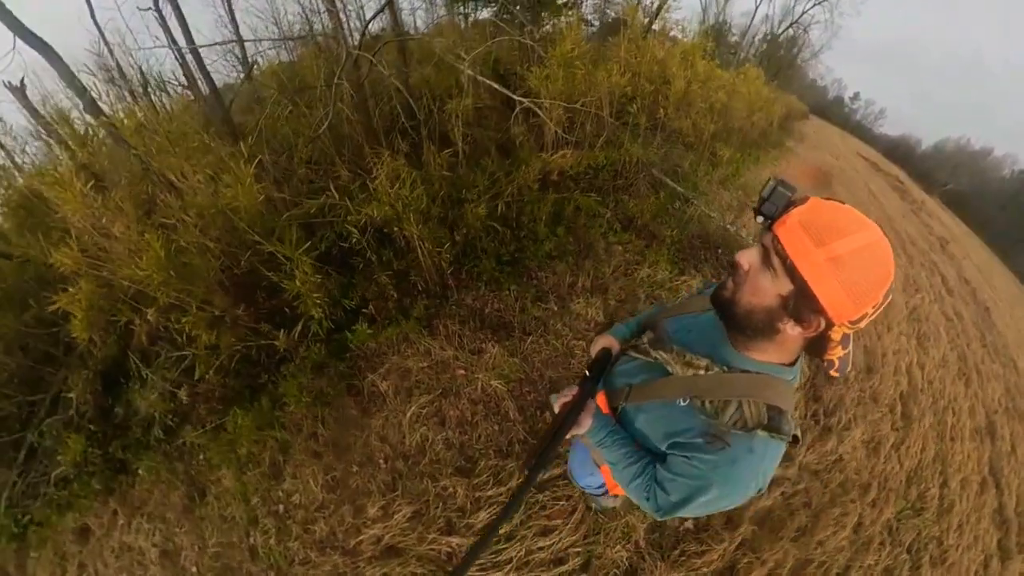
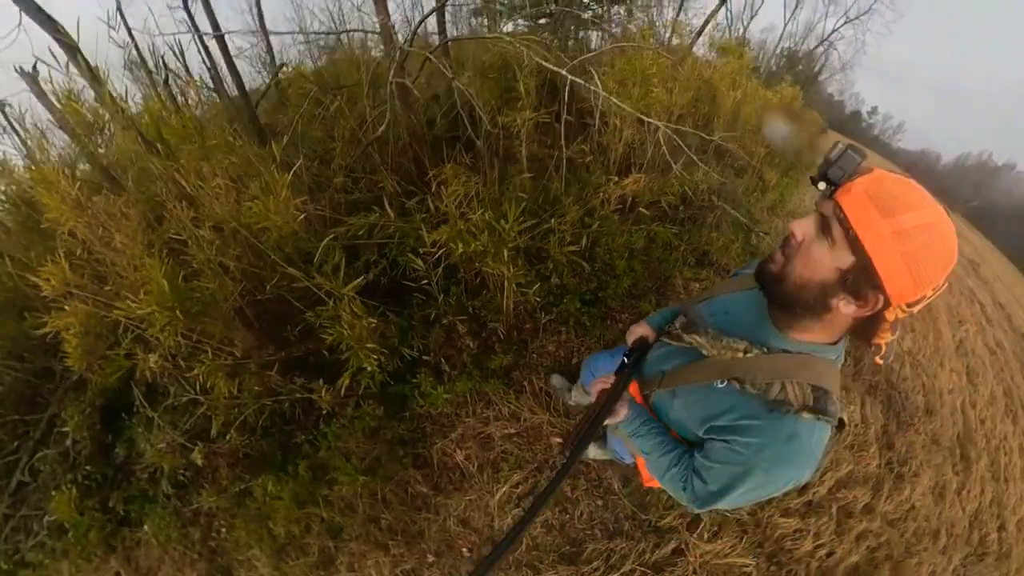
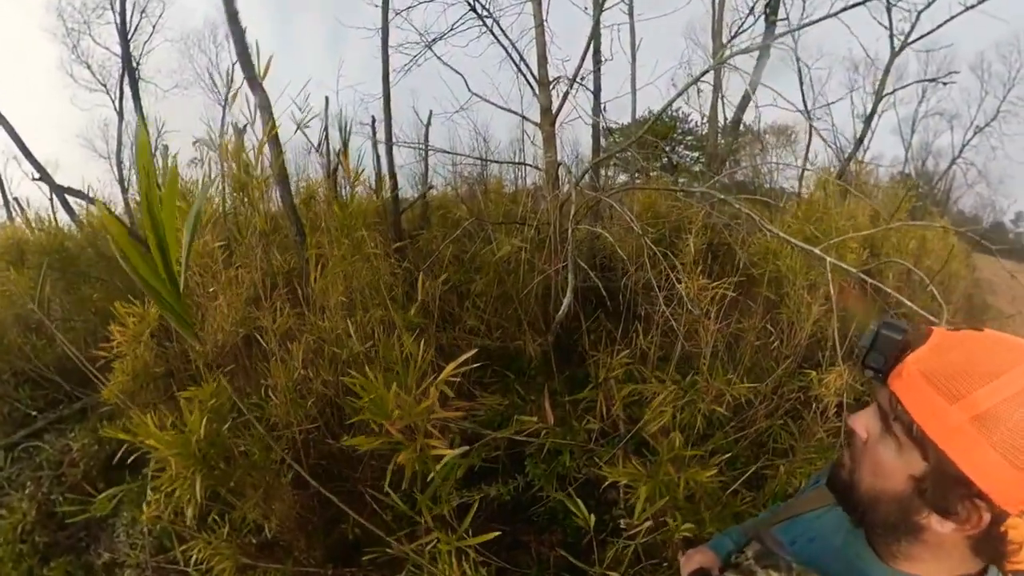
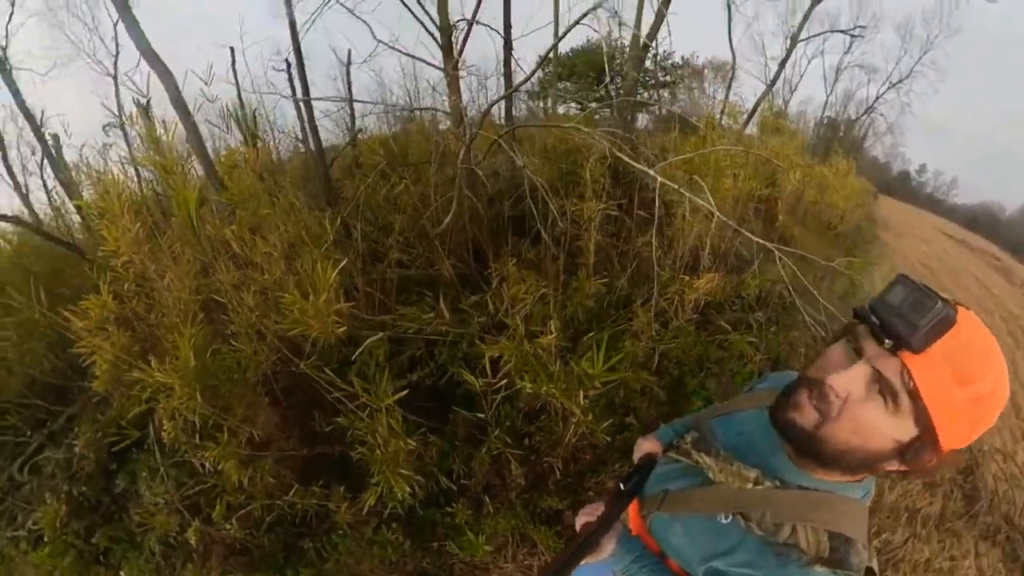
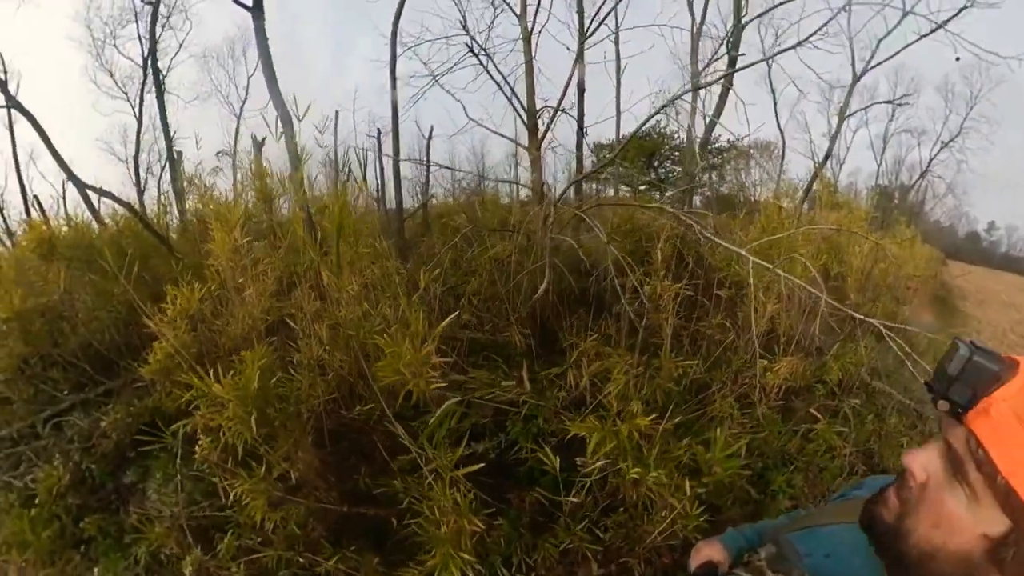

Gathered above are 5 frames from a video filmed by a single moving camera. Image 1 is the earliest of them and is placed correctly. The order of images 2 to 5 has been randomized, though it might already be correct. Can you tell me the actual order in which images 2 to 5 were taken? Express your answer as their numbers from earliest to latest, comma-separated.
2, 4, 5, 3
